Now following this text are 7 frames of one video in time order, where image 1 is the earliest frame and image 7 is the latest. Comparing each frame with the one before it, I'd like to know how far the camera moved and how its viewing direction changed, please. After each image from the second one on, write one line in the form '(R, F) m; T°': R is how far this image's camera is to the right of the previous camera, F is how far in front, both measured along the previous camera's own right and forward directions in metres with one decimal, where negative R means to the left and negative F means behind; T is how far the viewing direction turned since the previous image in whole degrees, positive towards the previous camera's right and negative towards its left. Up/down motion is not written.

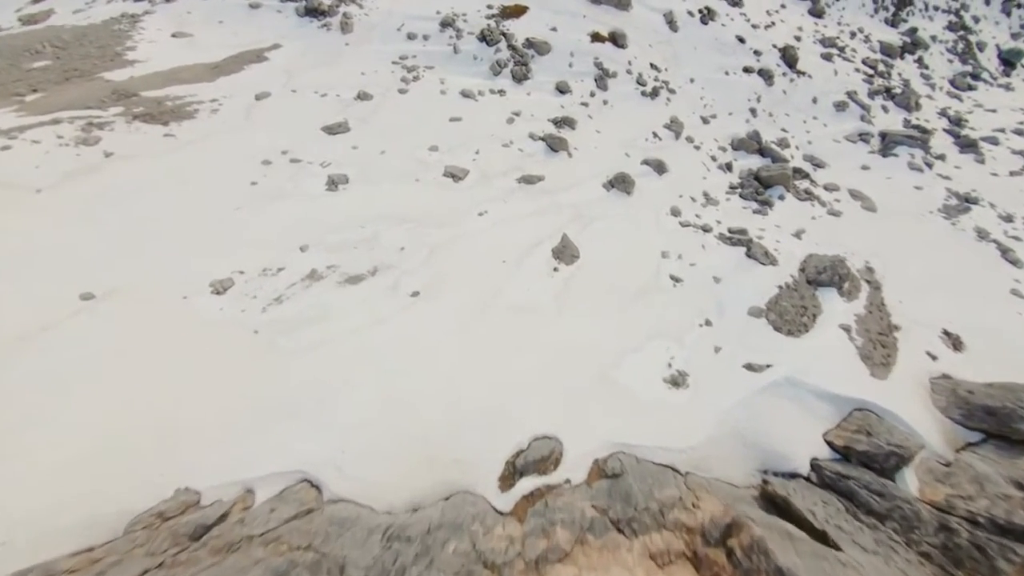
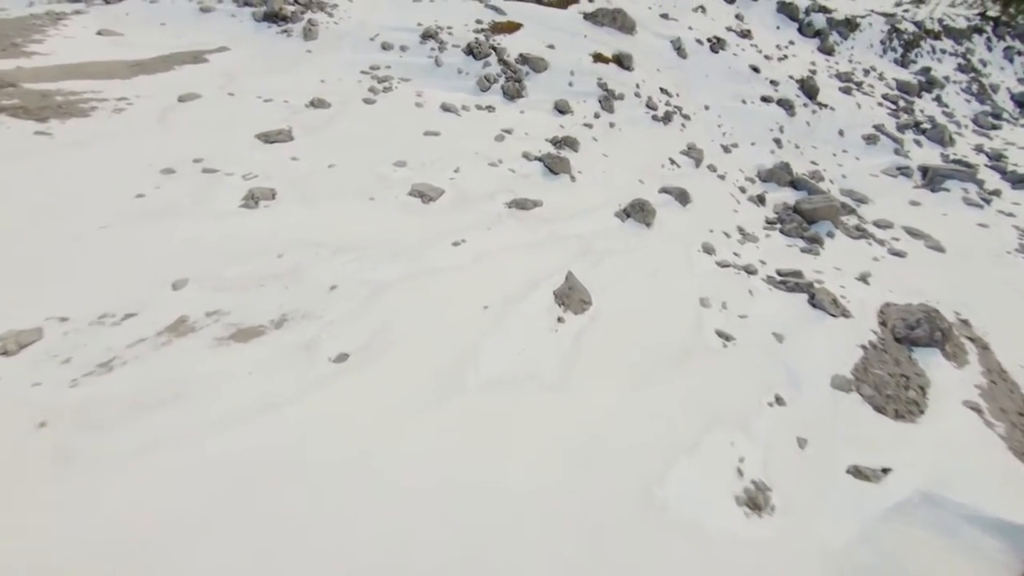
(+0.1, +2.6) m; +1°
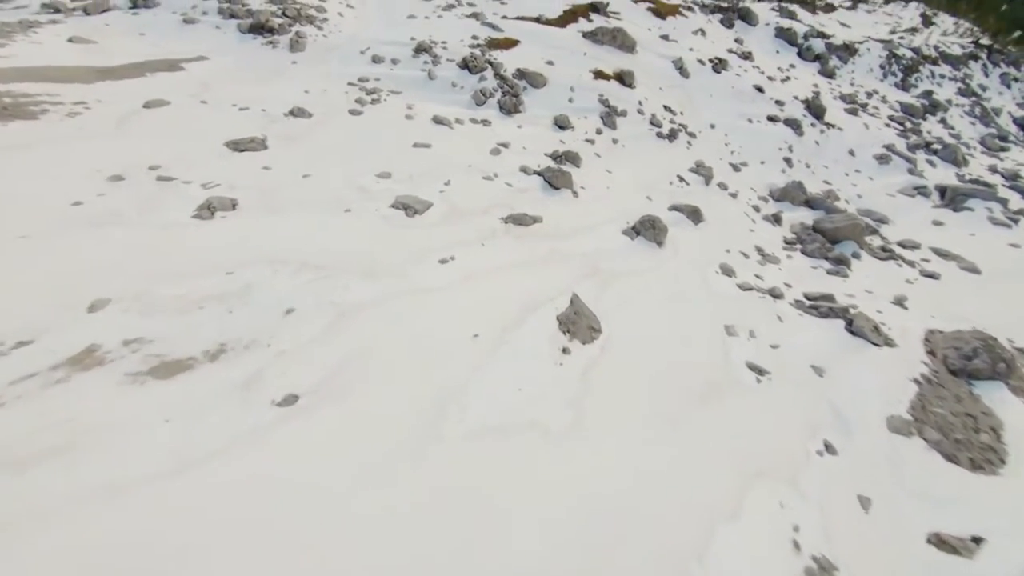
(0.0, +0.9) m; 0°
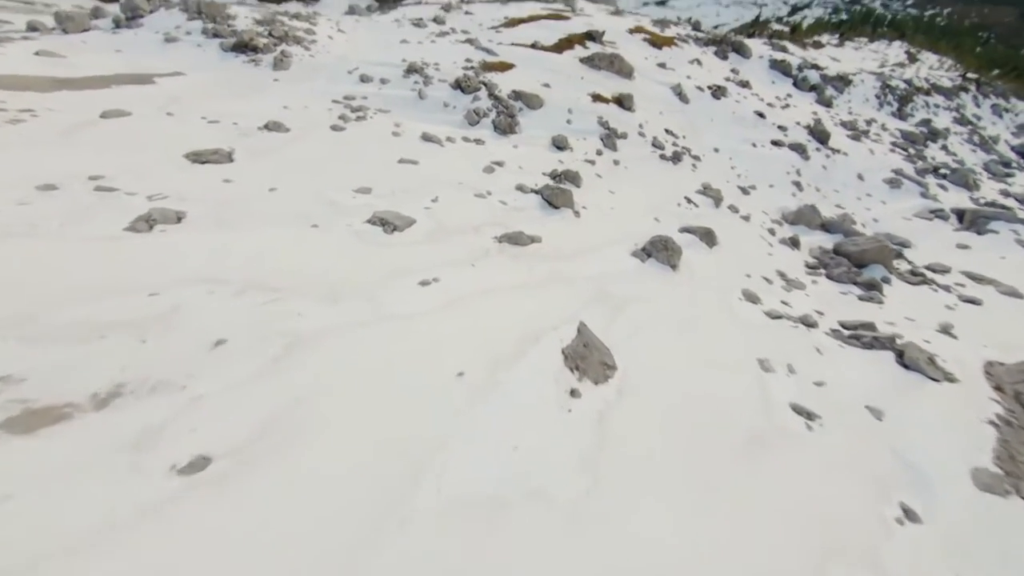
(0.0, +0.9) m; 0°
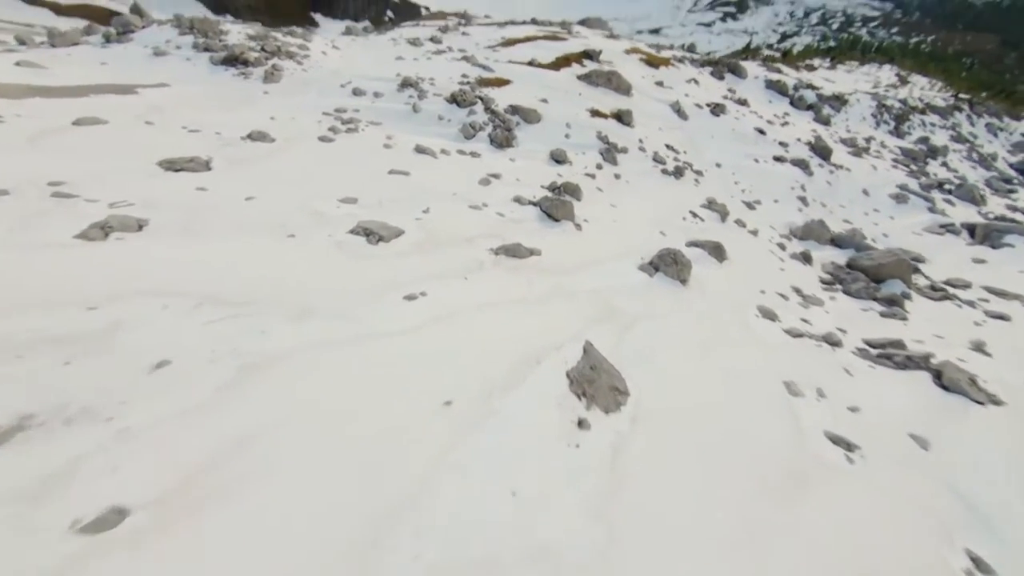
(0.0, +0.5) m; 0°
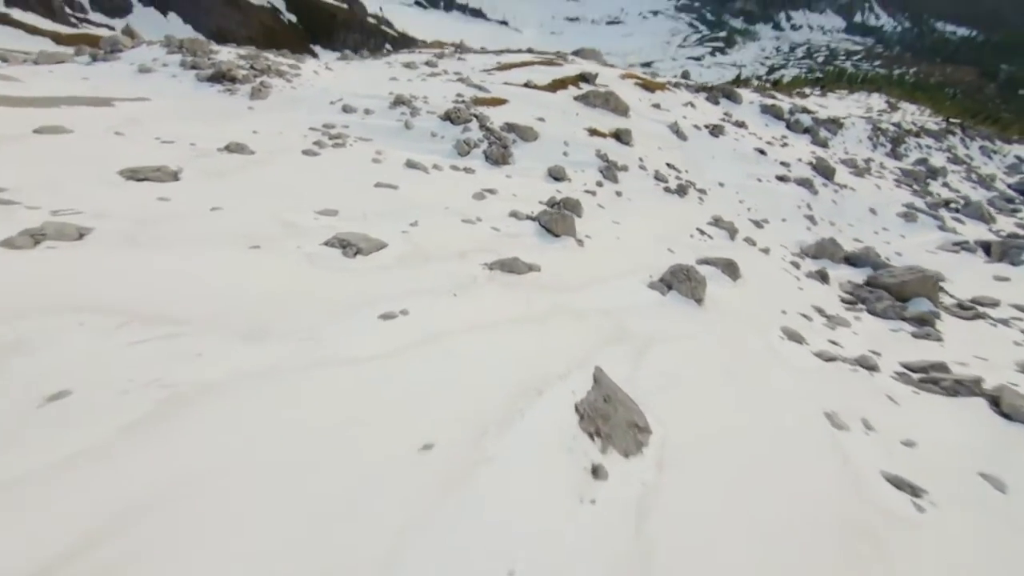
(0.0, +0.6) m; 0°
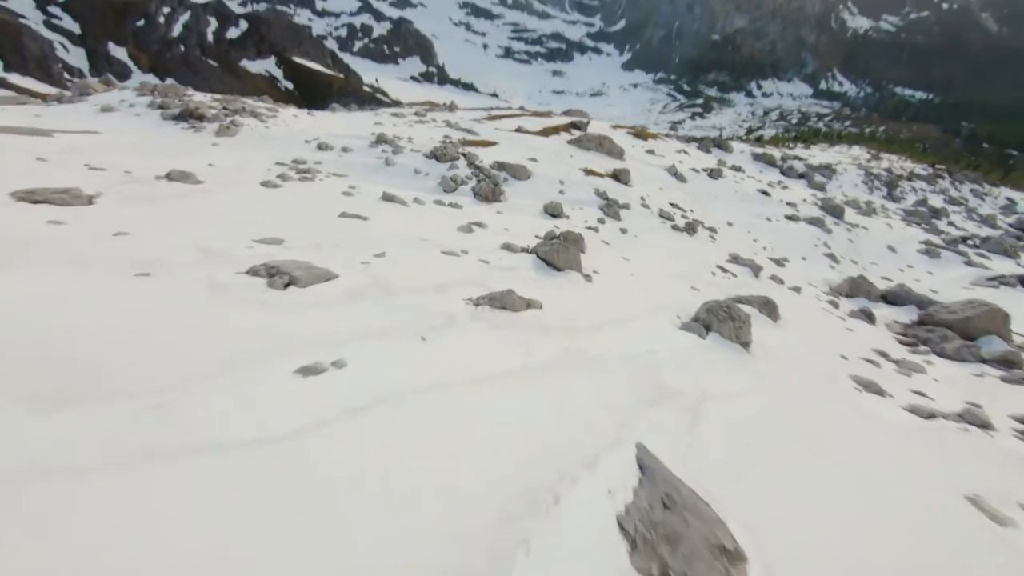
(0.0, +1.2) m; +1°
